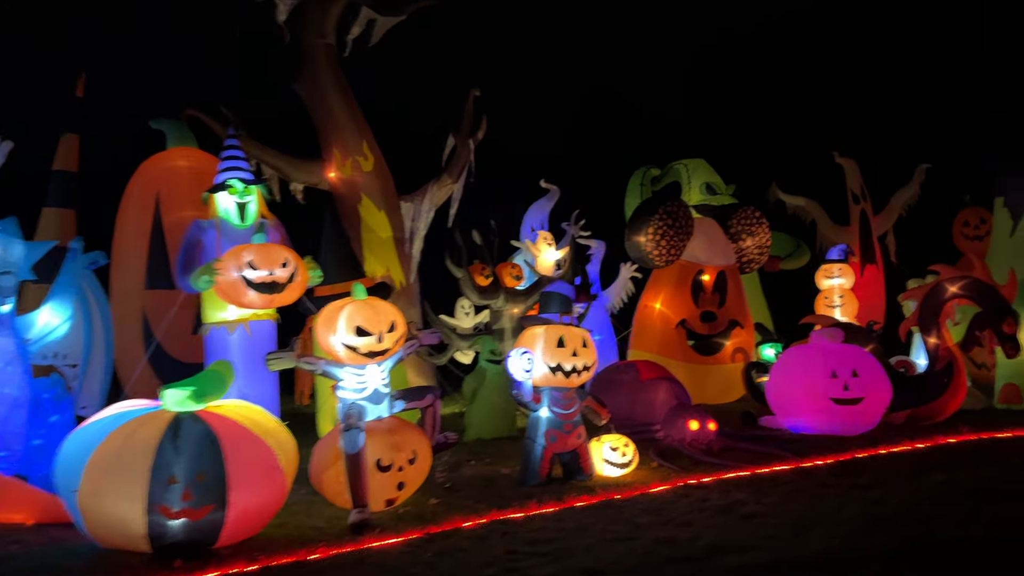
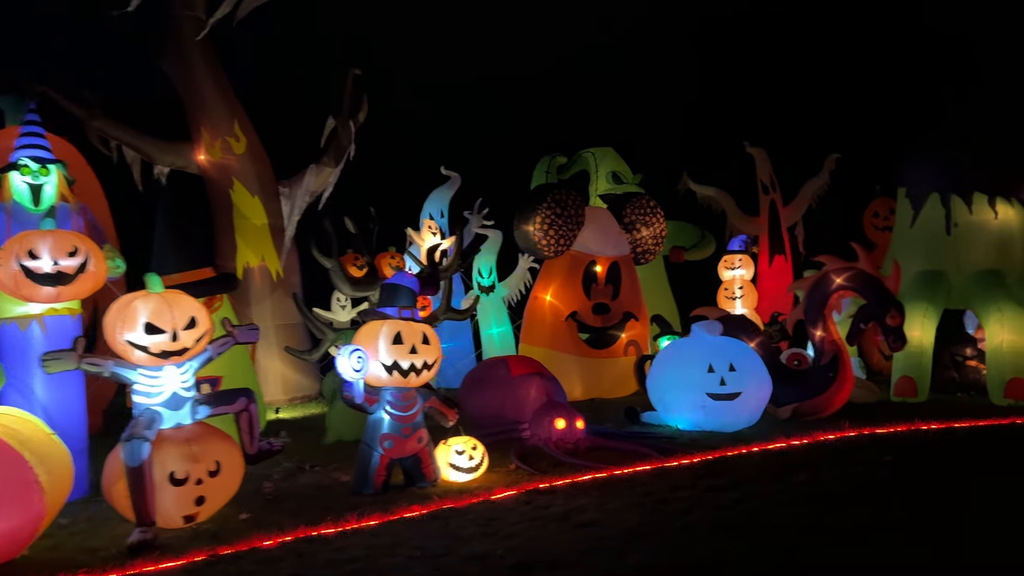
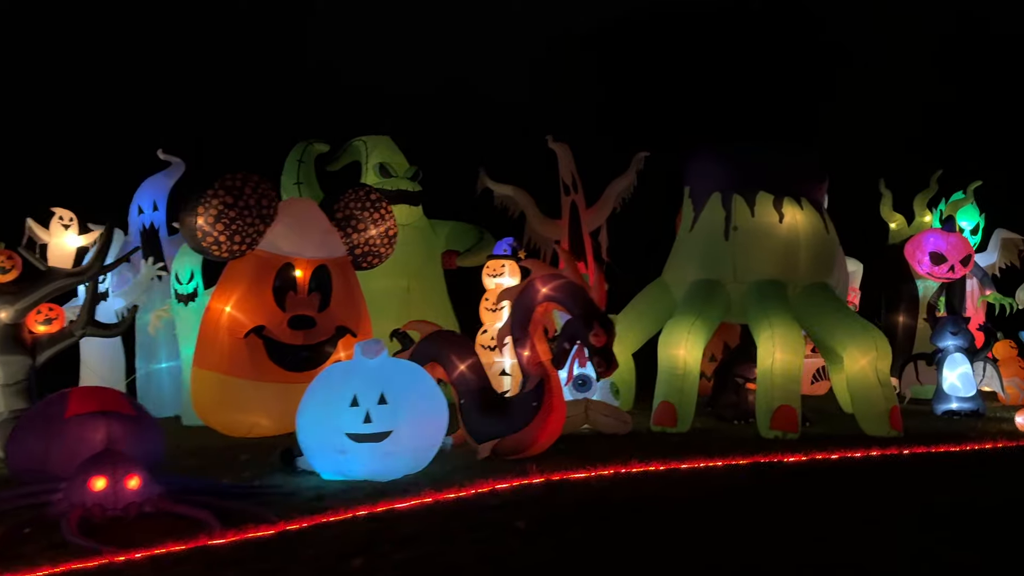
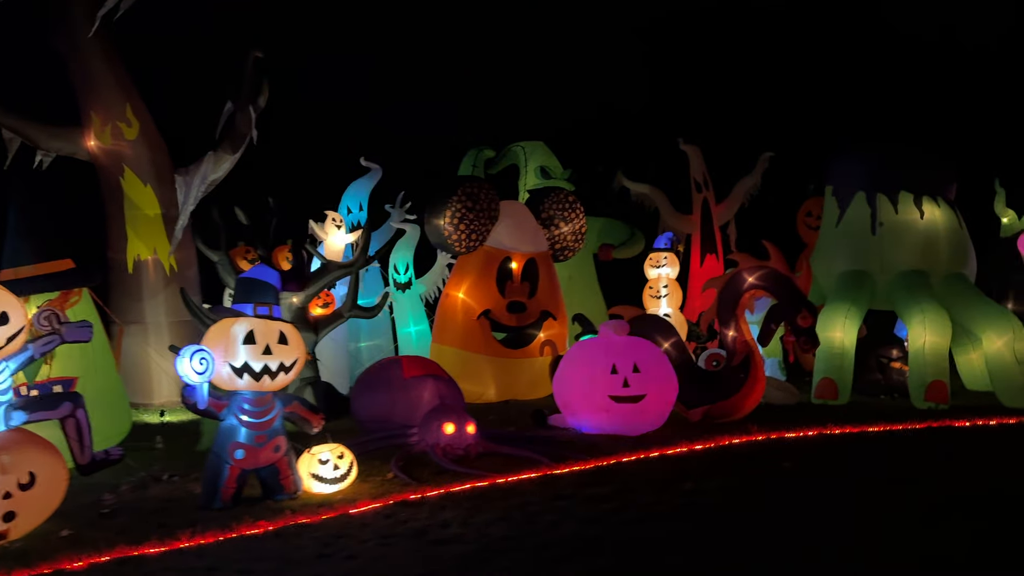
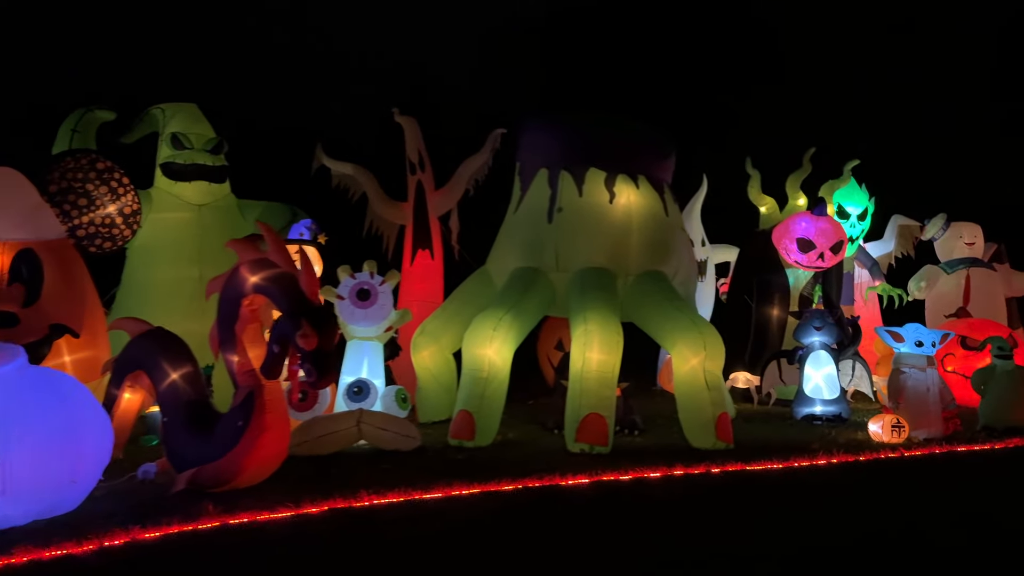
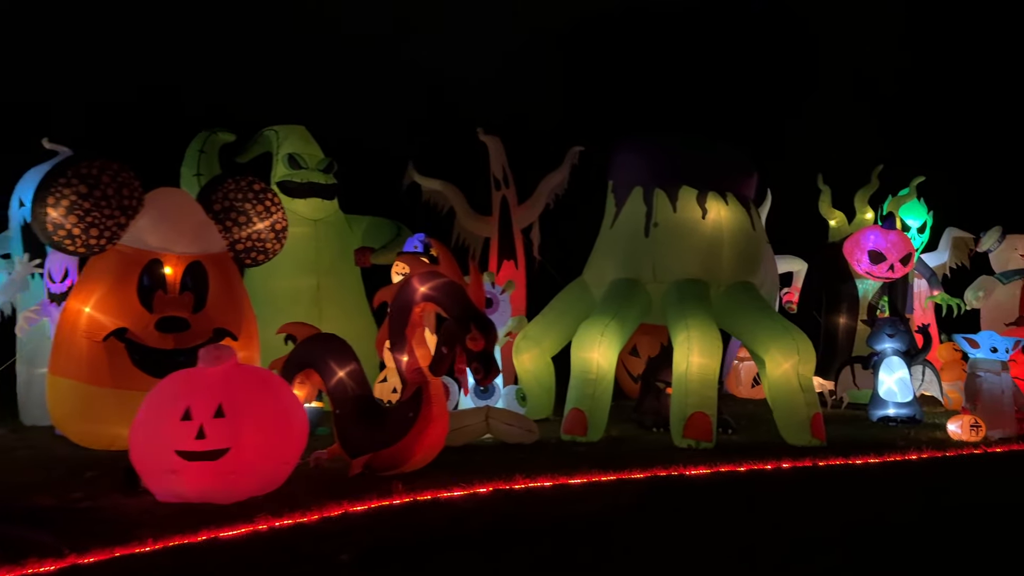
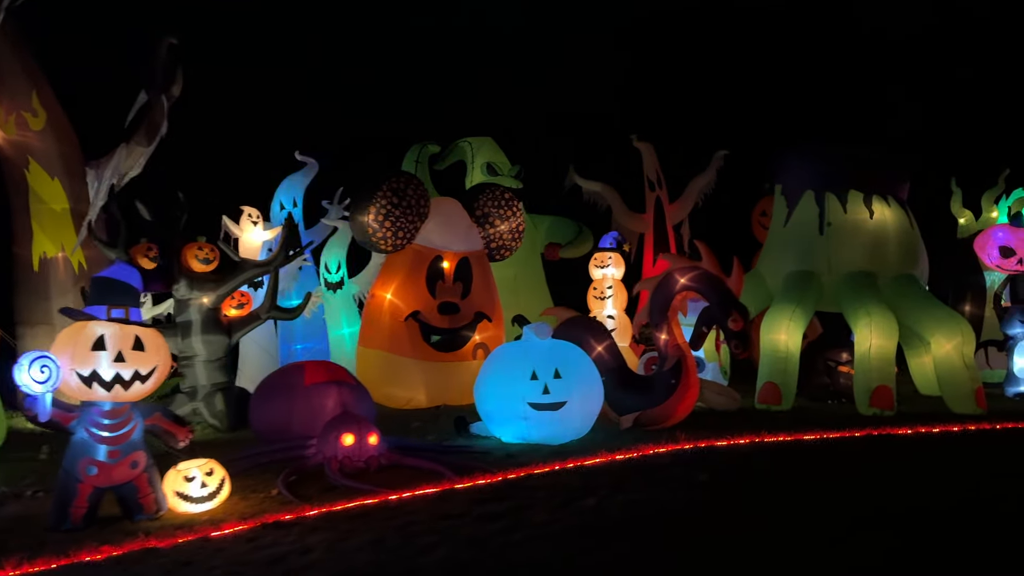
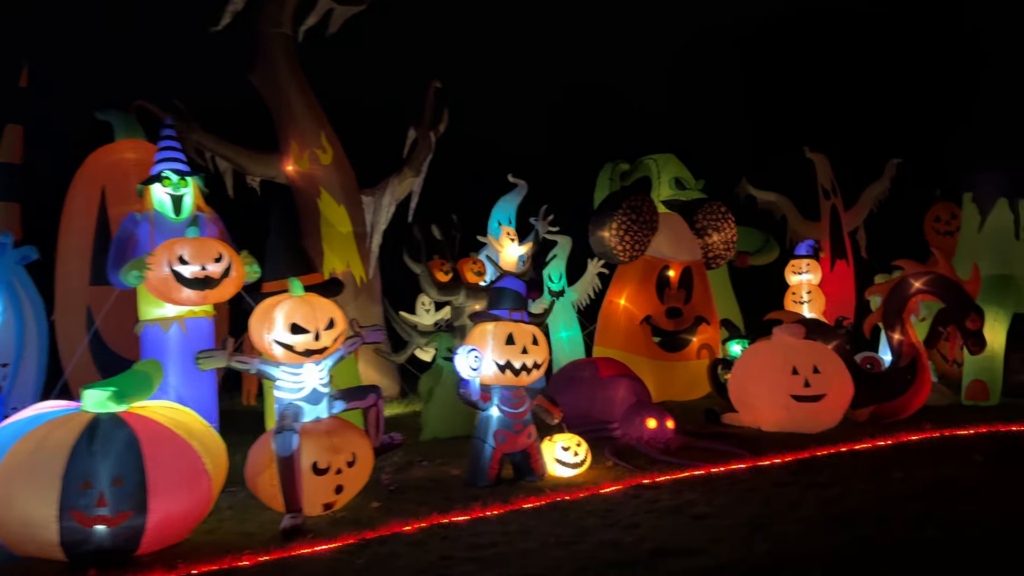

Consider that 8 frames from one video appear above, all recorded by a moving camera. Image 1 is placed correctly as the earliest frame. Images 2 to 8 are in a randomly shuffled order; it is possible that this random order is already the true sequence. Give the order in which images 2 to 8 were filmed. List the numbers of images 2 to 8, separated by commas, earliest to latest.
8, 2, 4, 7, 3, 6, 5
